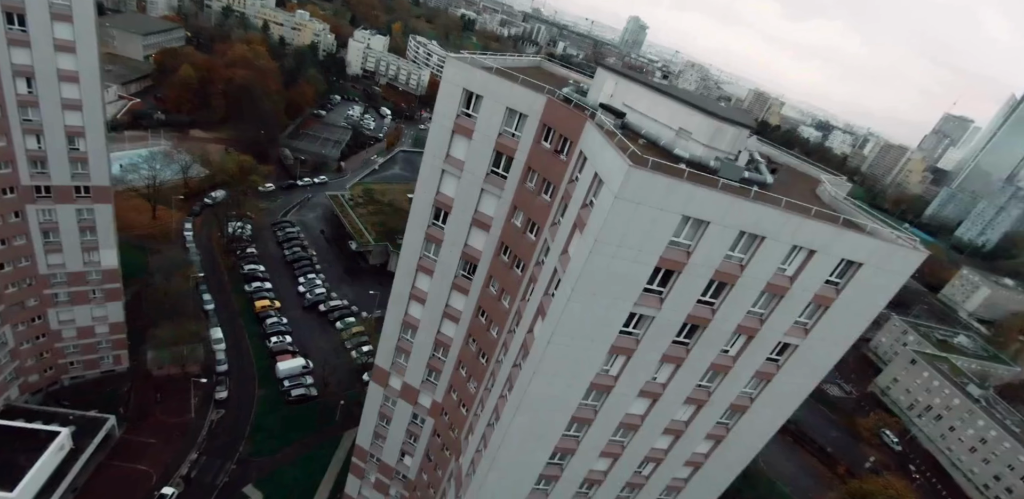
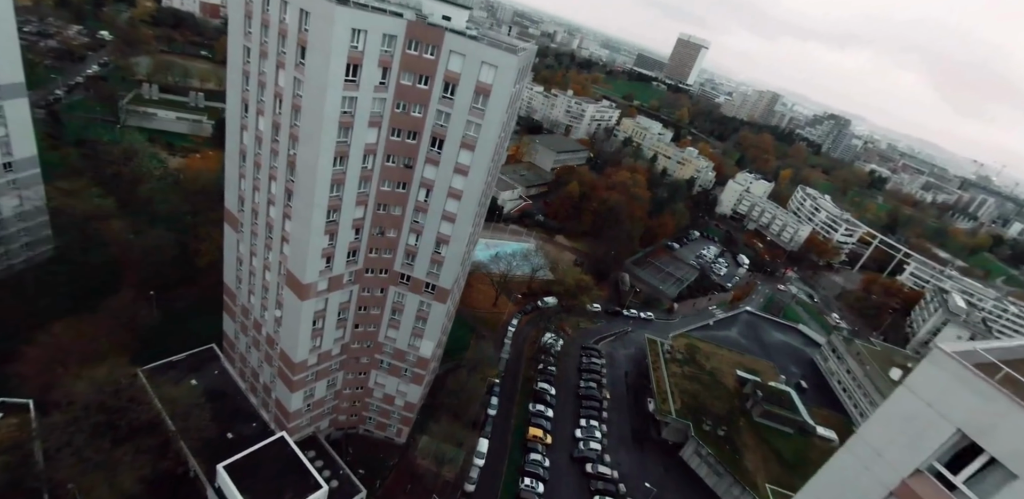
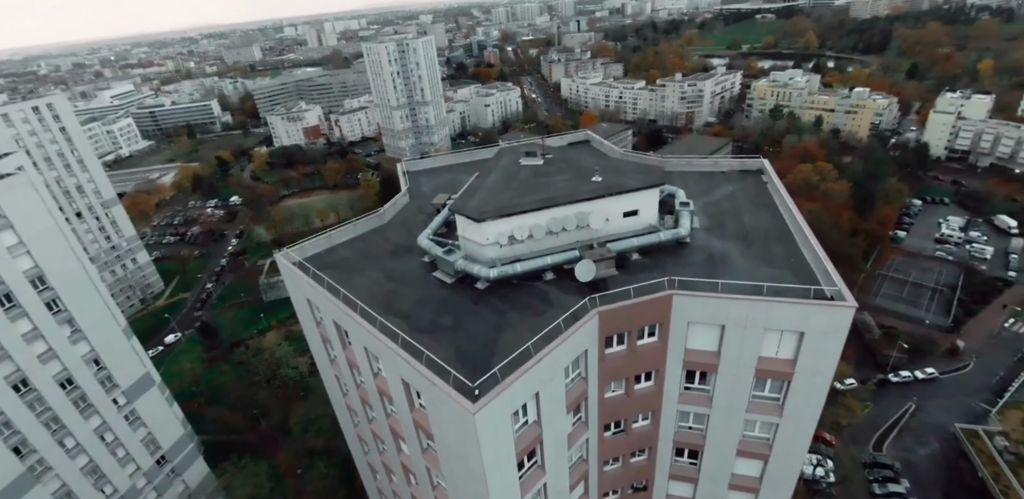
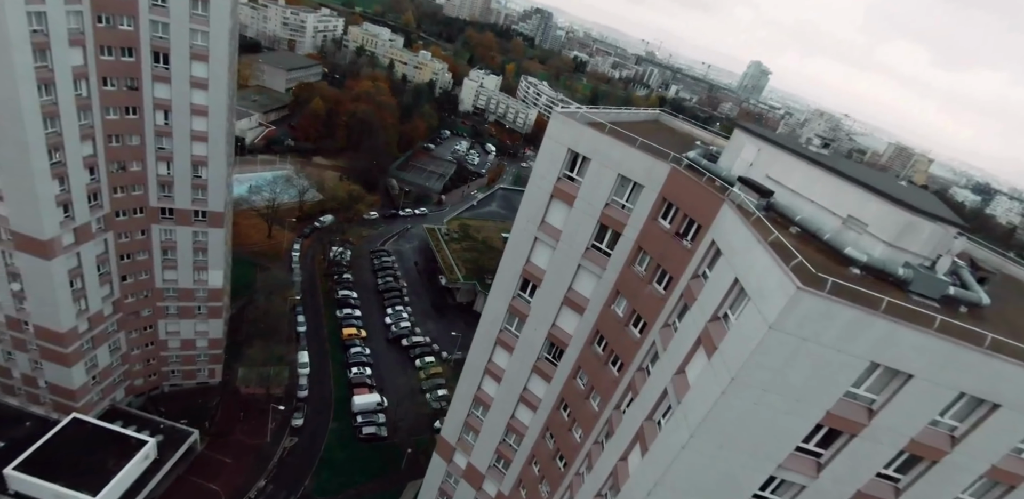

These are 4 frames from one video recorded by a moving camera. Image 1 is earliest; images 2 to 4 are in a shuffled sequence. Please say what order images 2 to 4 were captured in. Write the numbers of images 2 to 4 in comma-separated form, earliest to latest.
4, 2, 3
